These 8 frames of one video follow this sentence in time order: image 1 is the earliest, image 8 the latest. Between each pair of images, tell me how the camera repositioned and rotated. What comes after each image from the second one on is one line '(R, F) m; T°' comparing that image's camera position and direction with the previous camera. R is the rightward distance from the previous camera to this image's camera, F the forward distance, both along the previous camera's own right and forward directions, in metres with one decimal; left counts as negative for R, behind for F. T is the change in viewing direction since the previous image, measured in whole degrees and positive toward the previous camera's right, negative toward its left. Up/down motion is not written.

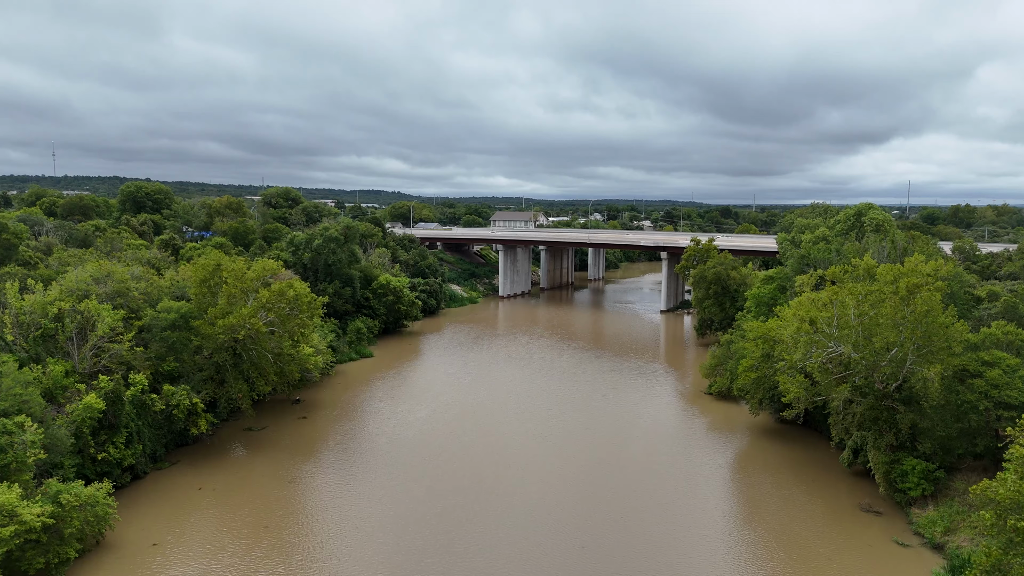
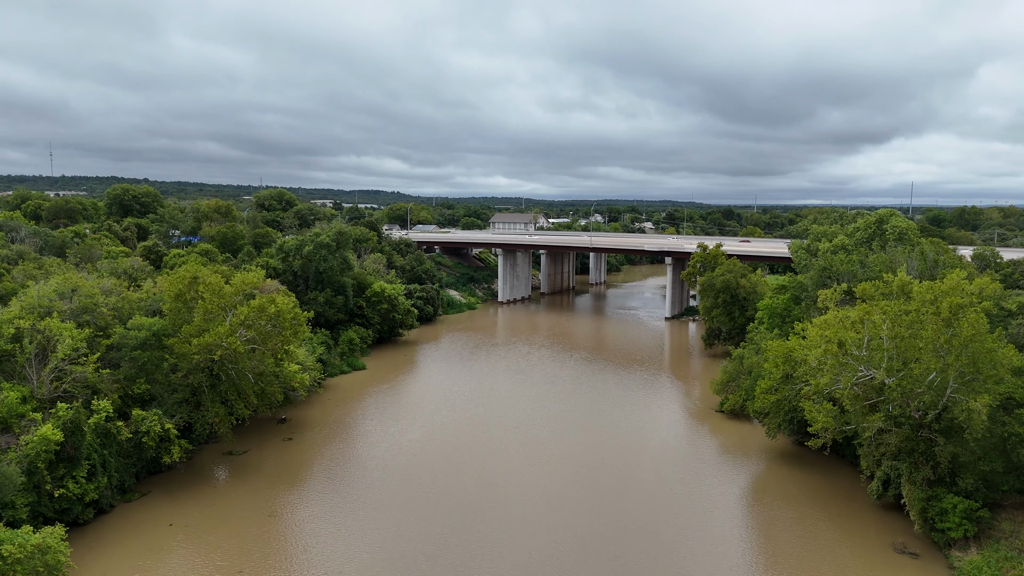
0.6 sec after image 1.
(0.0, +2.0) m; 0°
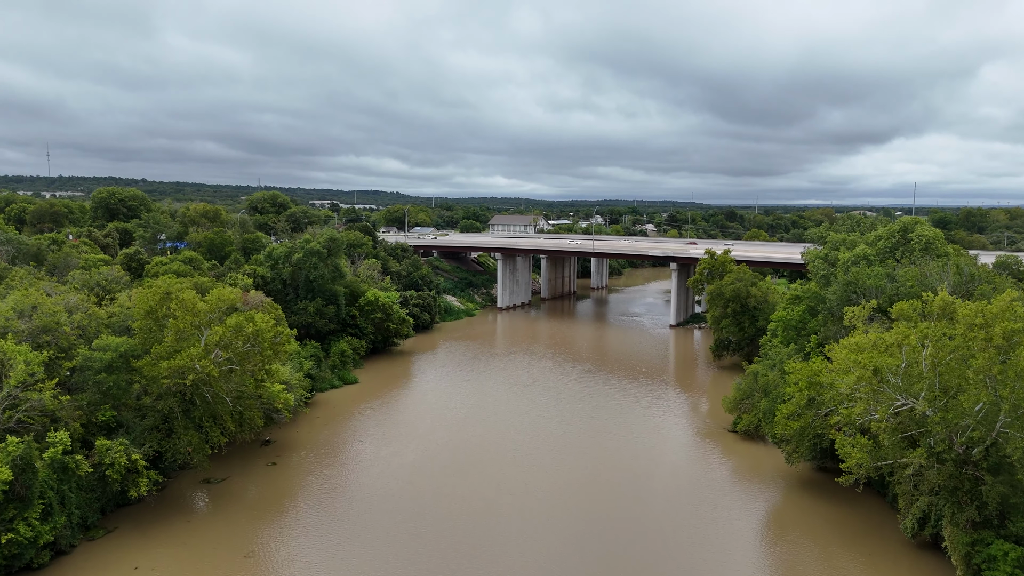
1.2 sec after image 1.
(0.0, +2.0) m; 0°
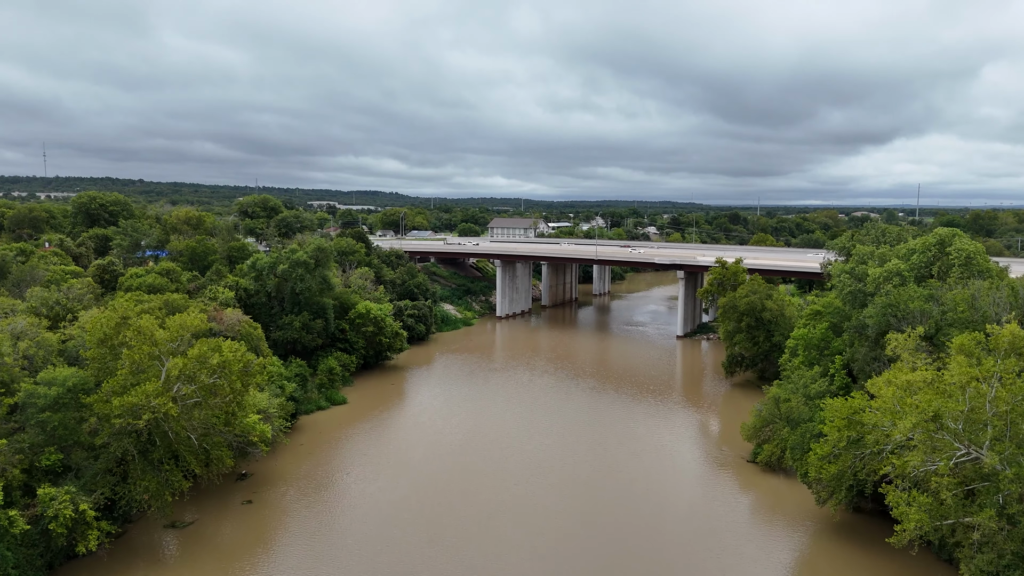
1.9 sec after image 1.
(0.0, +2.5) m; 0°
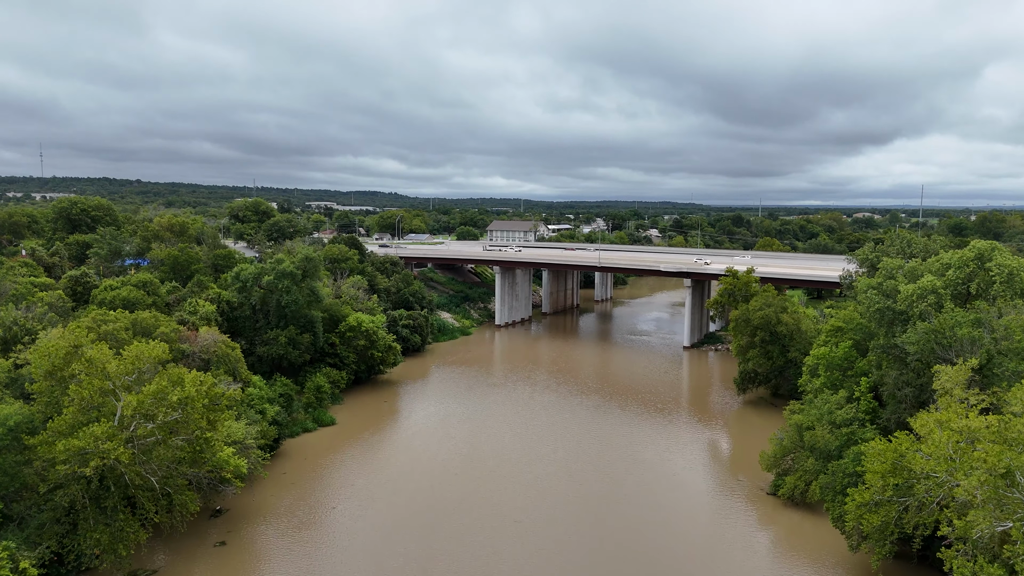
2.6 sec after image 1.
(0.0, +2.2) m; 0°
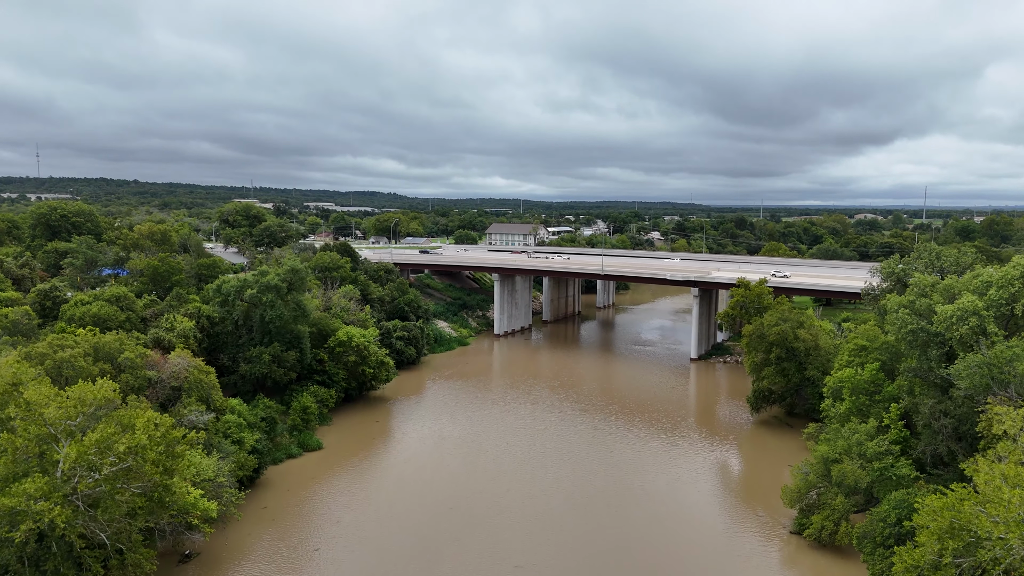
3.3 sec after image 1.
(0.0, +2.2) m; 0°
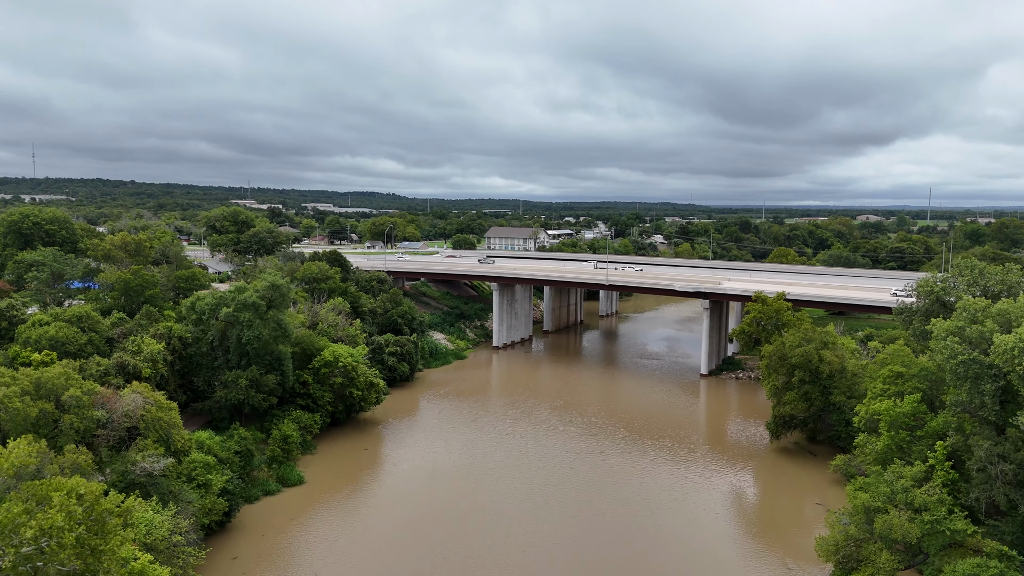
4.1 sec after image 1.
(0.0, +2.8) m; 0°
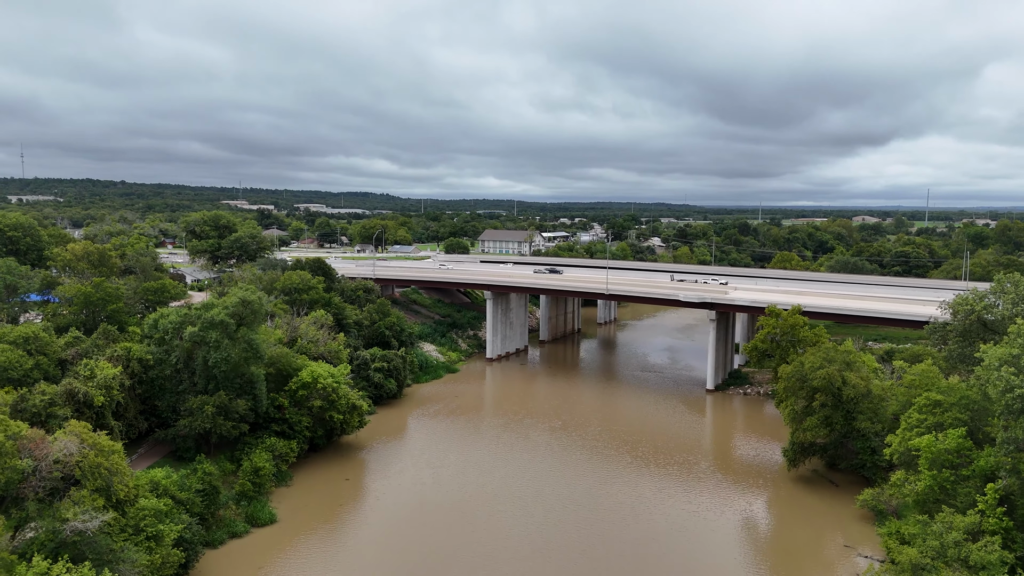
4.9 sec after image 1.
(0.0, +2.8) m; 0°
